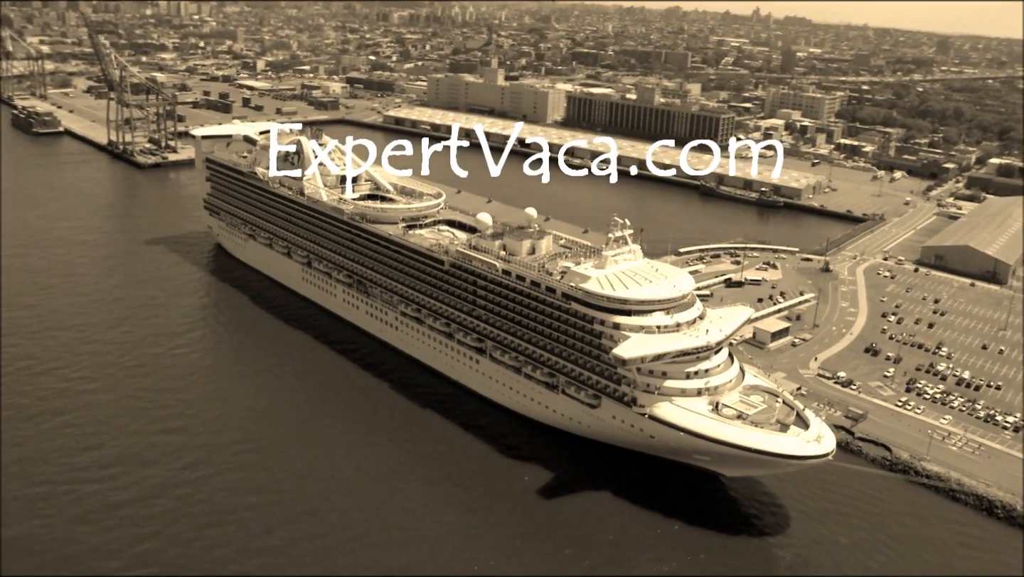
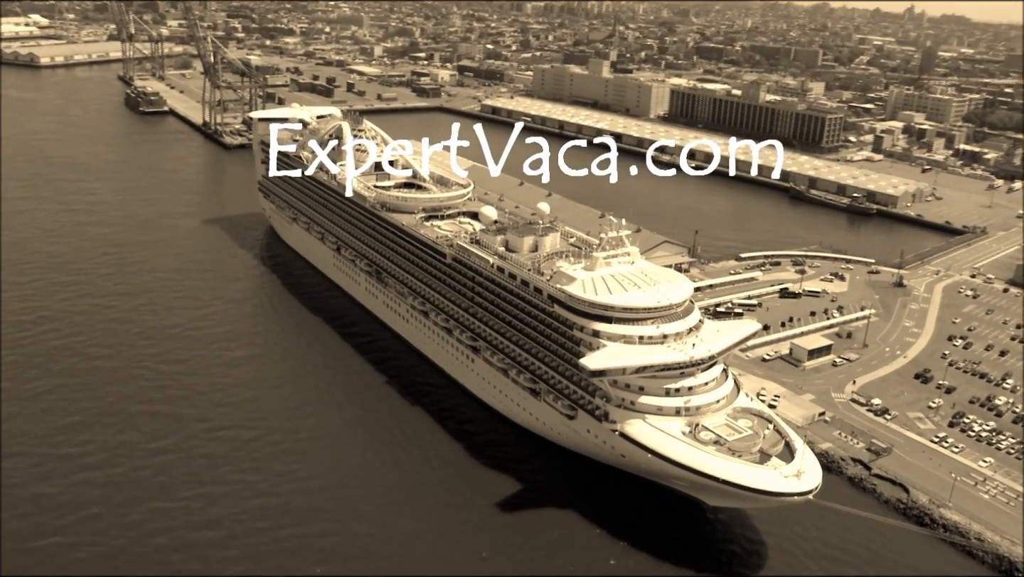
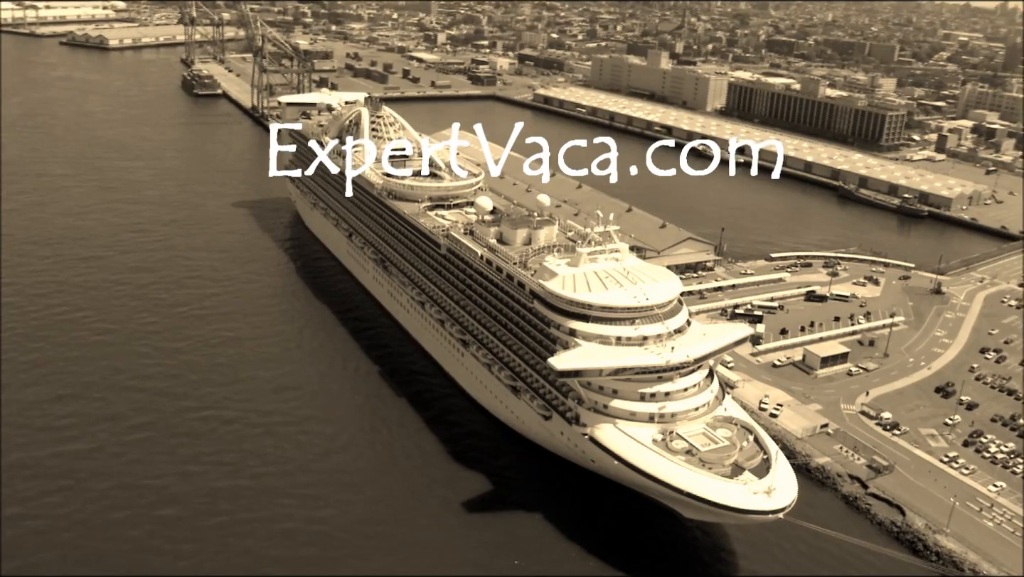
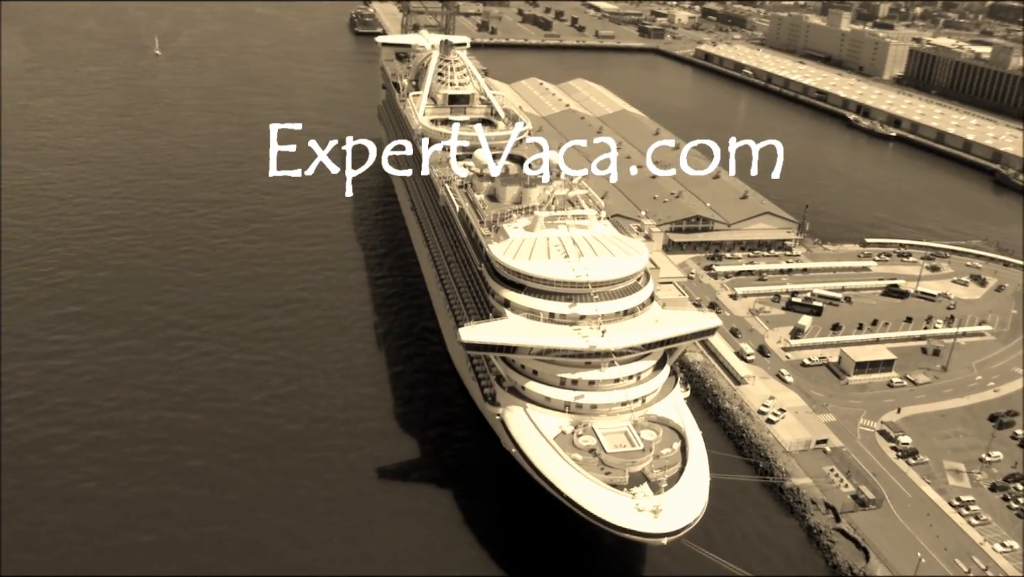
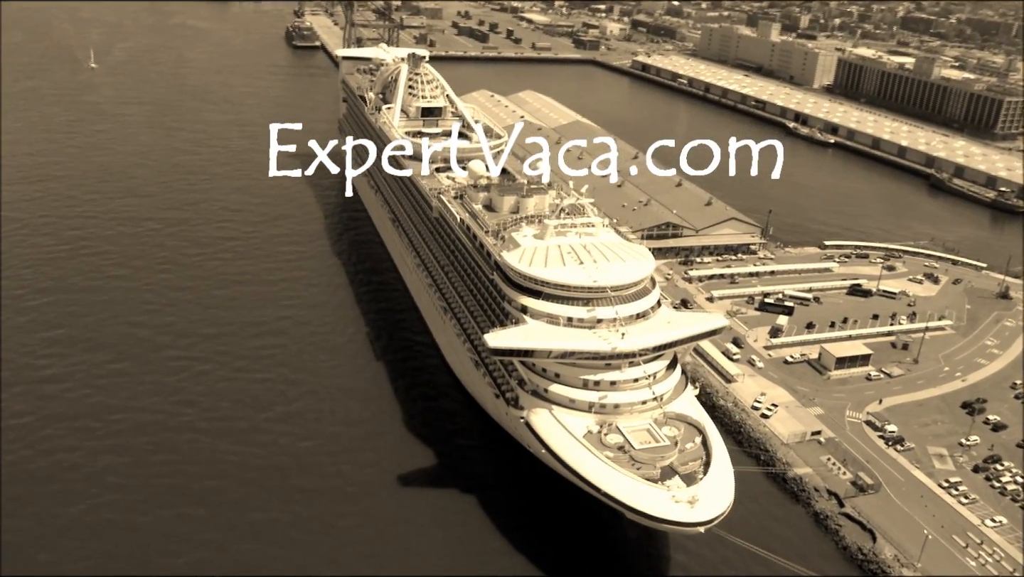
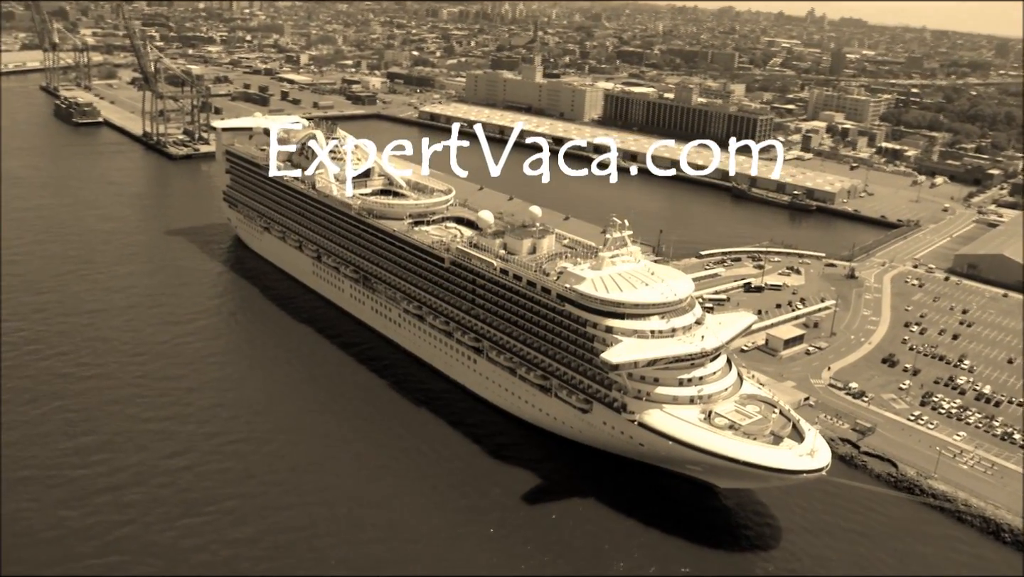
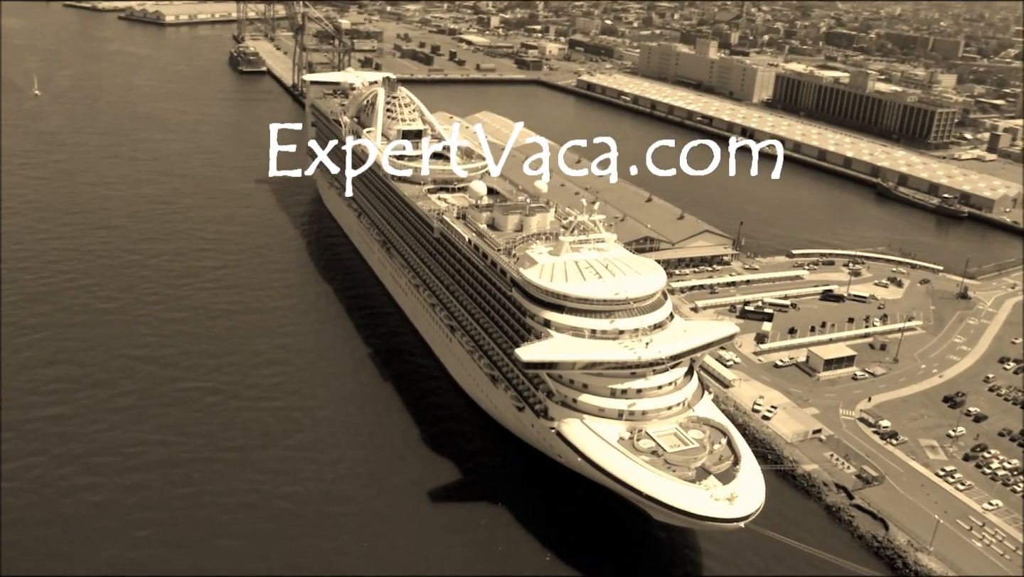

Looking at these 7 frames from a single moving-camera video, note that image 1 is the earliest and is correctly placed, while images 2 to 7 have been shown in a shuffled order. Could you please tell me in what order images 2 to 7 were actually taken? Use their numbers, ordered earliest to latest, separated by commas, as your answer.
6, 2, 3, 7, 5, 4
